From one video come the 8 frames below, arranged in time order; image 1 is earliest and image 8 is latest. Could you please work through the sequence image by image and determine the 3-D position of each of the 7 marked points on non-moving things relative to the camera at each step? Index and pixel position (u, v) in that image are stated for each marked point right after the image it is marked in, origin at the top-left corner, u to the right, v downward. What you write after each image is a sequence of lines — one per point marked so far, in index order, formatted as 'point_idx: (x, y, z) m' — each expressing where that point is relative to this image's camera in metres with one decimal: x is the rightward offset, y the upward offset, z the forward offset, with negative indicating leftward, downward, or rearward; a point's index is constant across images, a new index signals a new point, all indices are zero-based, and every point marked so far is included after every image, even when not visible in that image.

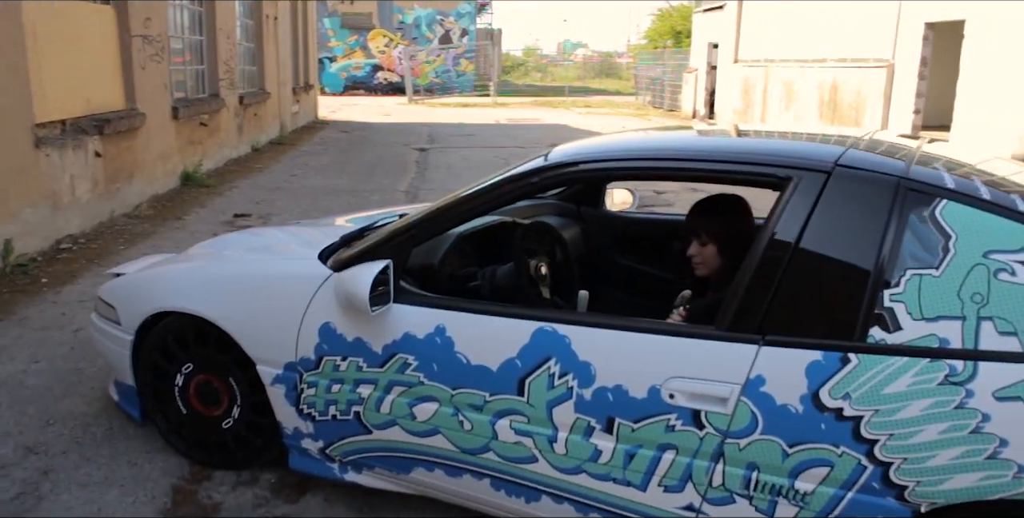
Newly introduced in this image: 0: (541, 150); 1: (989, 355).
0: (+0.5, +1.9, +14.4) m
1: (+1.1, -0.2, +2.0) m
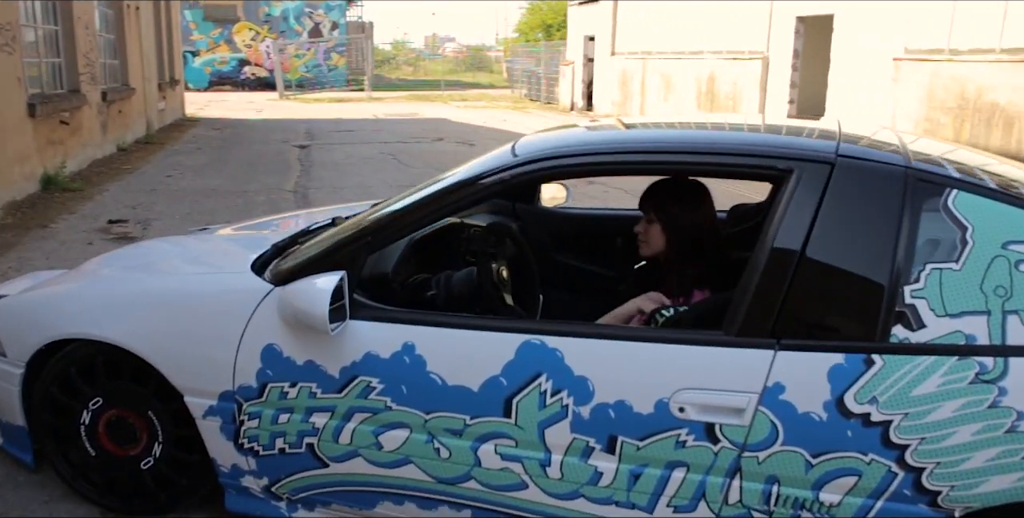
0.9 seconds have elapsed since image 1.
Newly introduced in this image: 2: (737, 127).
0: (-1.4, +1.9, +14.1) m
1: (+1.1, -0.2, +1.9) m
2: (+0.7, +0.4, +2.6) m
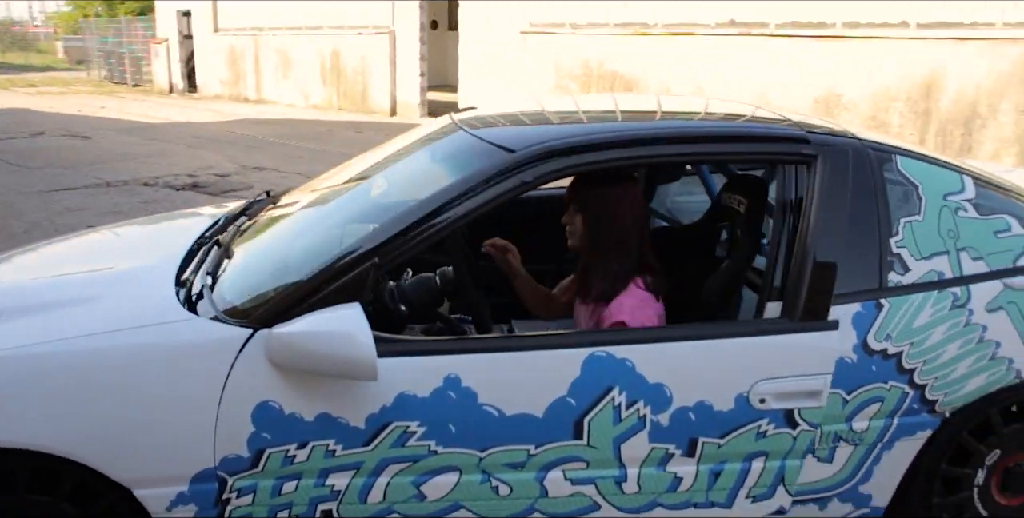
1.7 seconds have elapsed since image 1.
0: (-6.8, +1.7, +11.9) m
1: (+1.3, -0.1, +2.4) m
2: (+0.5, +0.5, +2.8) m
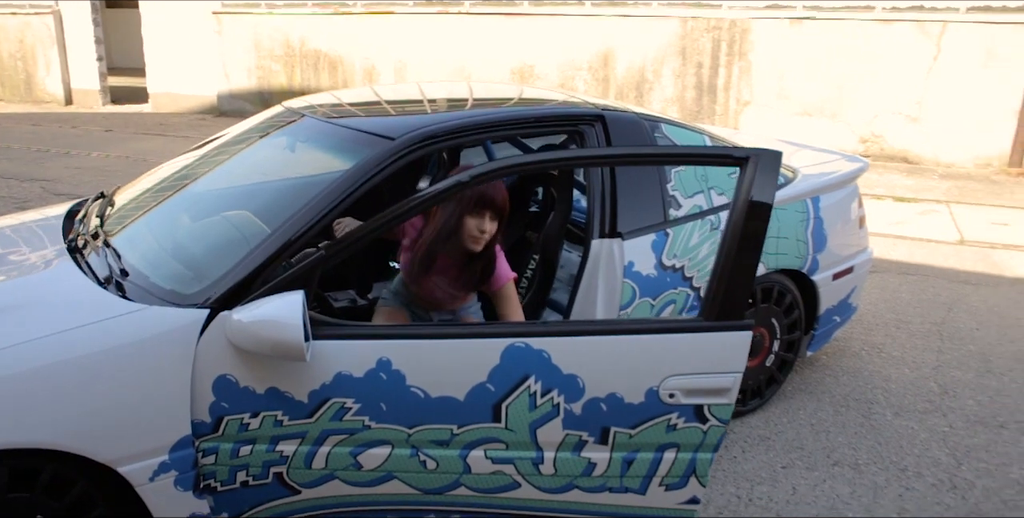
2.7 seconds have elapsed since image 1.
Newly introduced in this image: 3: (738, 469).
0: (-10.3, +1.1, +9.2) m
1: (+0.8, +0.2, +3.3) m
2: (-0.1, +0.7, +3.5) m
3: (+0.8, -0.8, +3.2) m
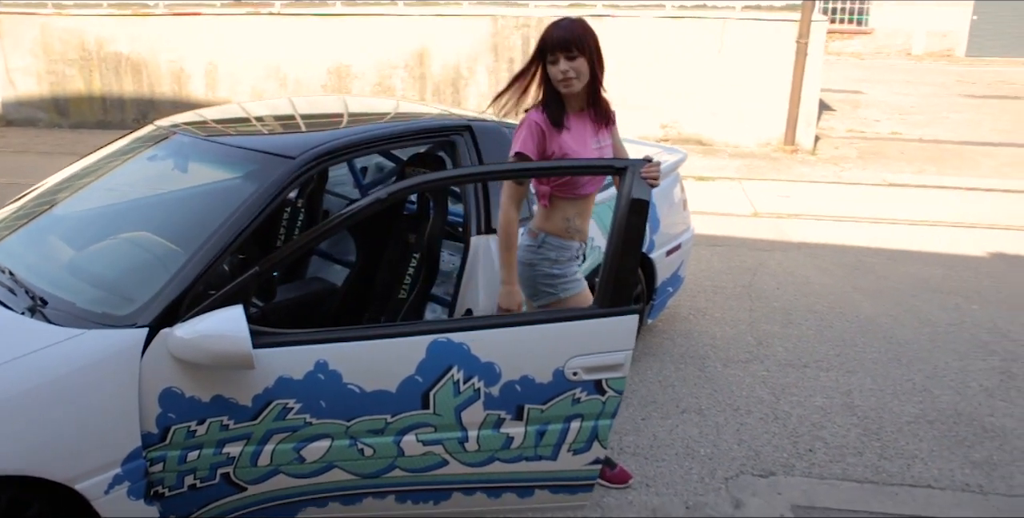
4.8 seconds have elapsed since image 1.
0: (-11.9, +0.3, +7.1) m
1: (+0.3, +0.3, +3.8) m
2: (-0.7, +0.7, +3.7) m
3: (+0.4, -0.7, +3.7) m
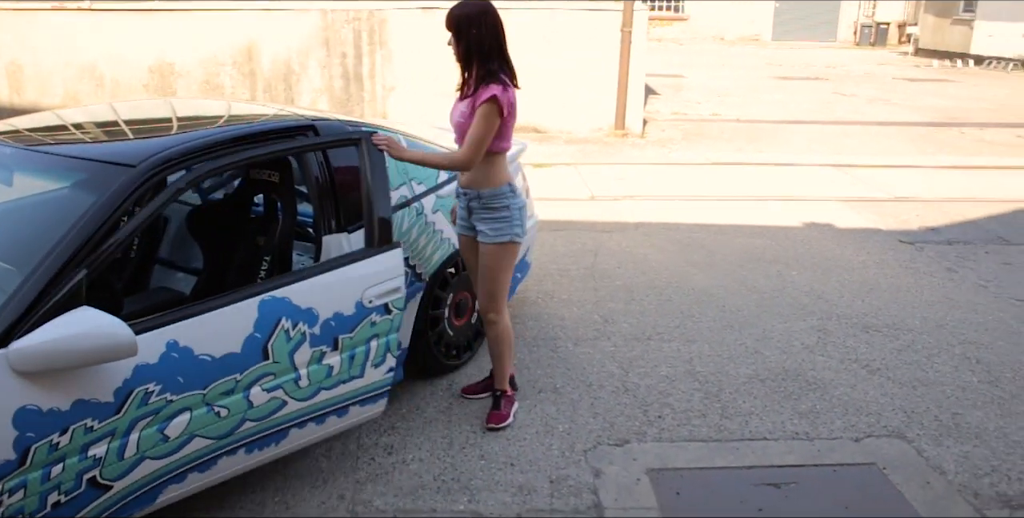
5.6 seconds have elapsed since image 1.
0: (-12.9, -0.4, +4.9) m
1: (-0.4, +0.3, +3.9) m
2: (-1.4, +0.6, +3.6) m
3: (-0.2, -0.7, +3.8) m
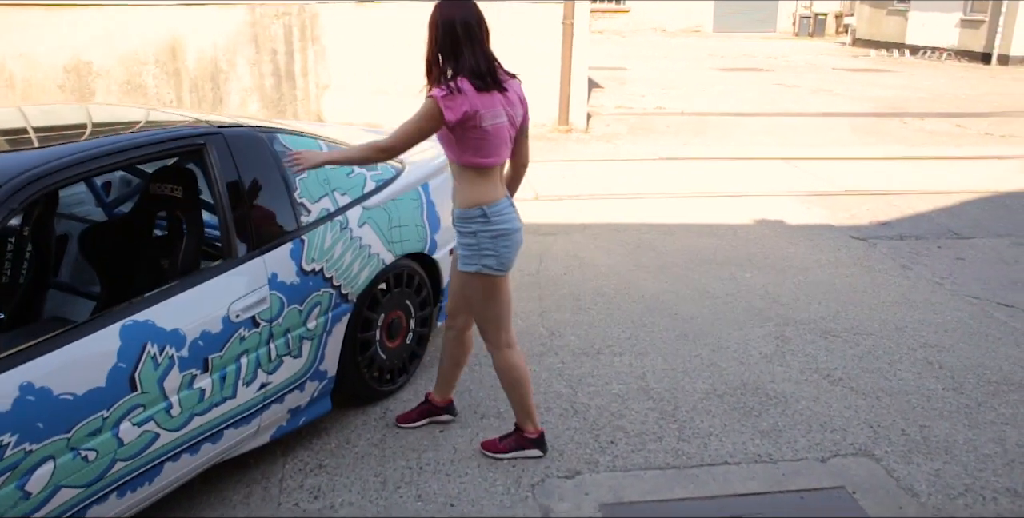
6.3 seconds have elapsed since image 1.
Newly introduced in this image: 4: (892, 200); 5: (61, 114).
0: (-13.2, -0.8, +3.8) m
1: (-0.7, +0.2, +3.5) m
2: (-1.6, +0.5, +3.2) m
3: (-0.5, -0.8, +3.5) m
4: (+3.3, +0.5, +7.5) m
5: (-1.8, +0.6, +3.4) m
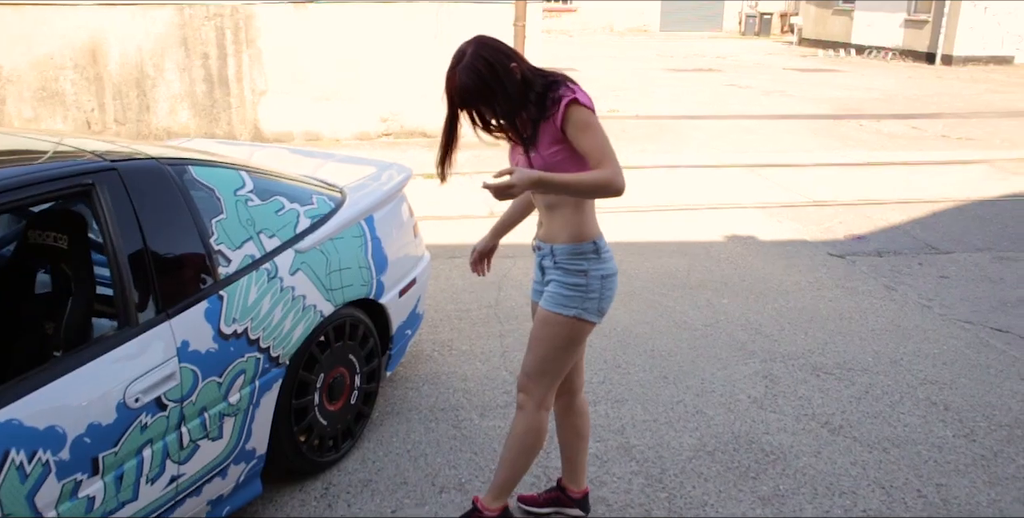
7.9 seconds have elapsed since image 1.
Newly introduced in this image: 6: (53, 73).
0: (-13.3, -1.2, +2.5) m
1: (-0.8, 0.0, +3.0) m
2: (-1.7, +0.3, +2.6) m
3: (-0.6, -0.9, +3.0) m
4: (+2.9, +0.4, +7.1) m
5: (-1.9, +0.4, +2.8) m
6: (-5.1, +2.1, +9.5) m
